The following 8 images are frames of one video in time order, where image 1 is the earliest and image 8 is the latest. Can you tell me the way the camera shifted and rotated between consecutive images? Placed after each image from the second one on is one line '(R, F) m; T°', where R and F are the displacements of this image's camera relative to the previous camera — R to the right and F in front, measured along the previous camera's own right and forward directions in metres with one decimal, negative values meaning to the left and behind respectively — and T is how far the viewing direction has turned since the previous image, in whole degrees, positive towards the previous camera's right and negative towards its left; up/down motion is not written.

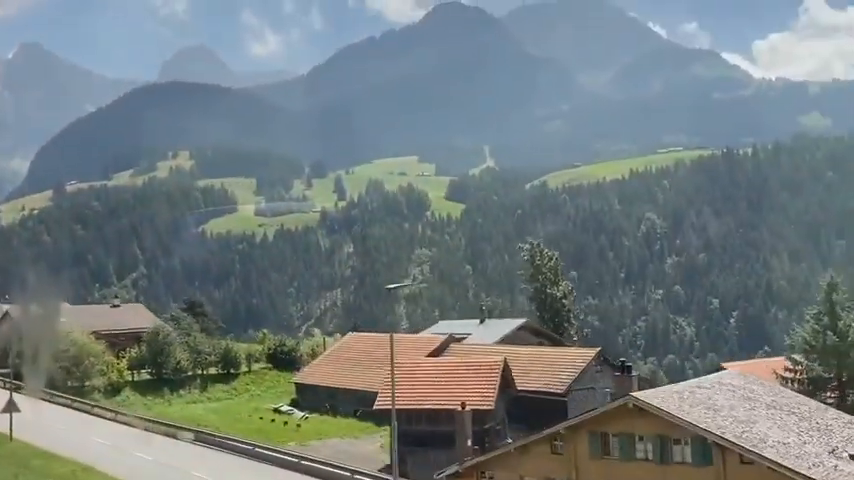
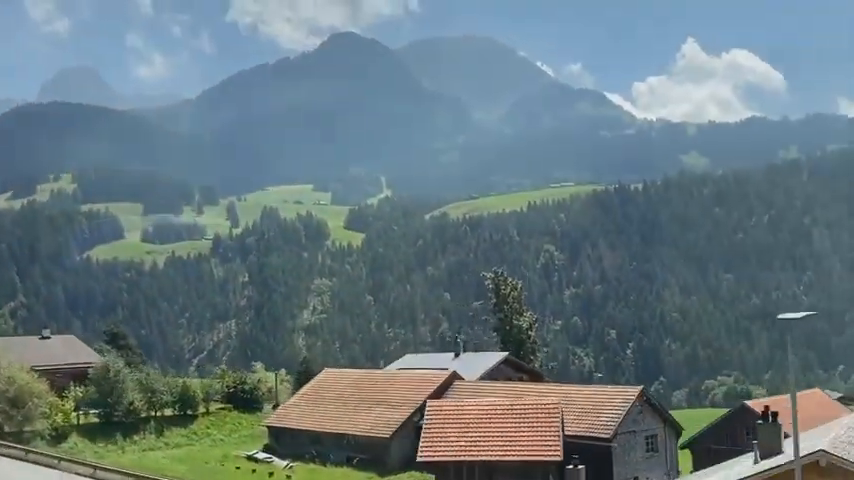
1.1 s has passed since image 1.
(-17.3, +15.0) m; +7°
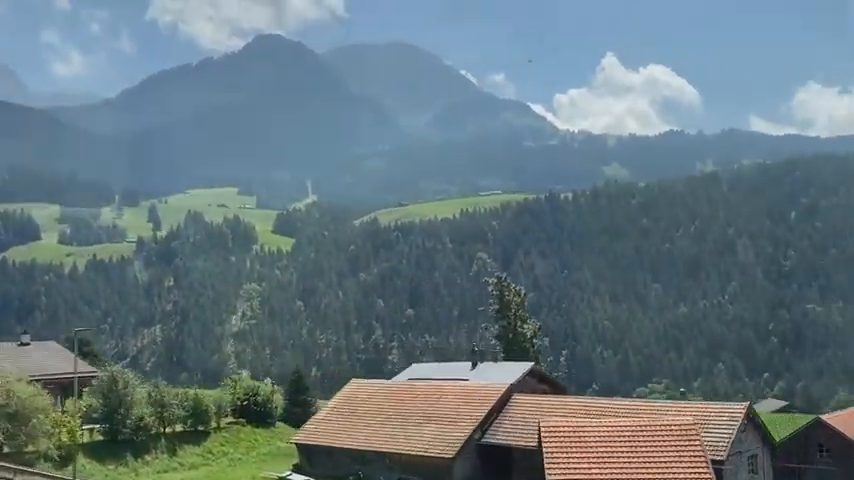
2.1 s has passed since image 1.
(-19.5, +12.6) m; +5°
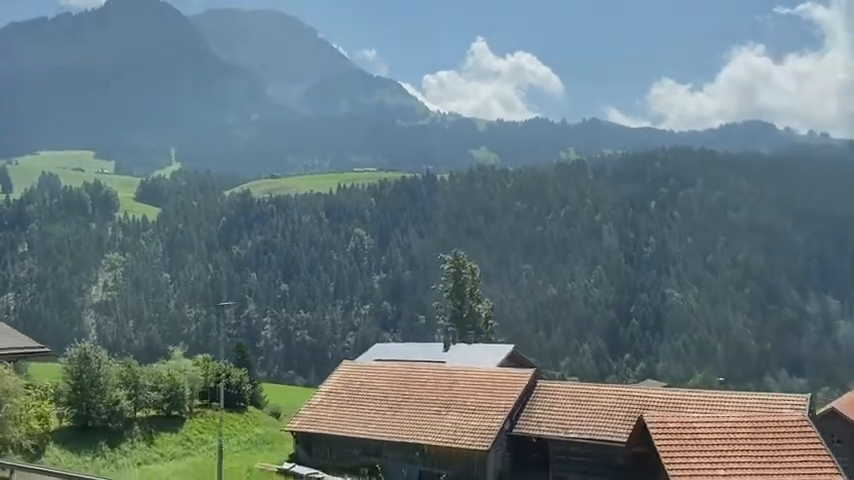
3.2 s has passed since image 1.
(-21.5, +11.5) m; +9°
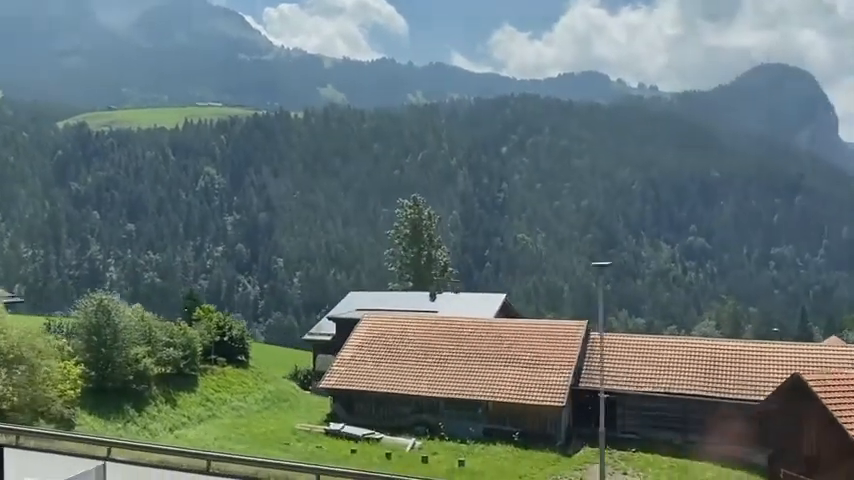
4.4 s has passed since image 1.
(-27.2, +10.5) m; +11°
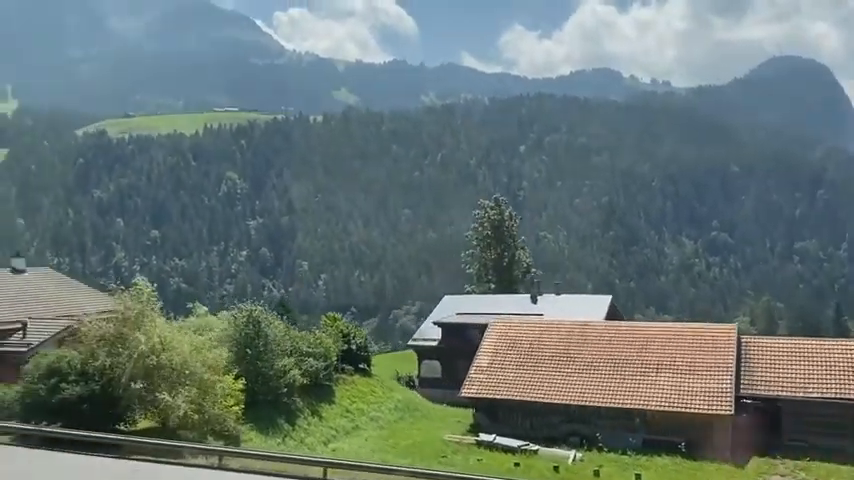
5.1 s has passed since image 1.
(-16.4, +3.0) m; -1°
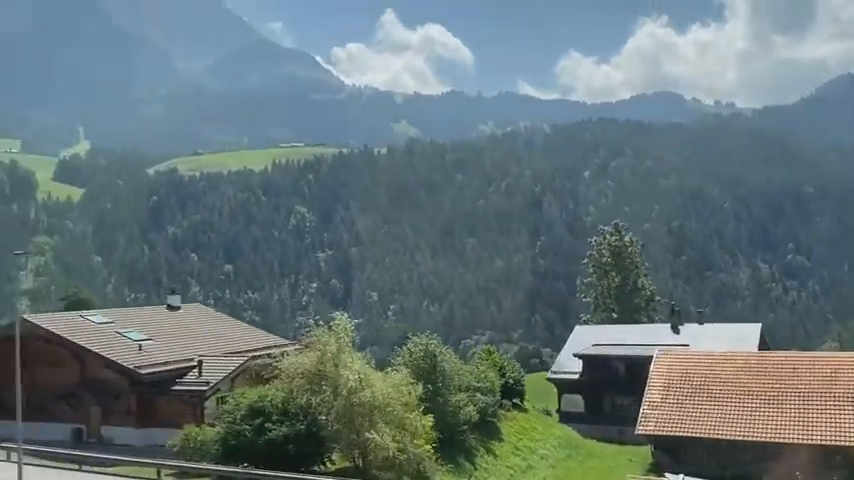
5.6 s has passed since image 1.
(-13.3, +3.1) m; -4°
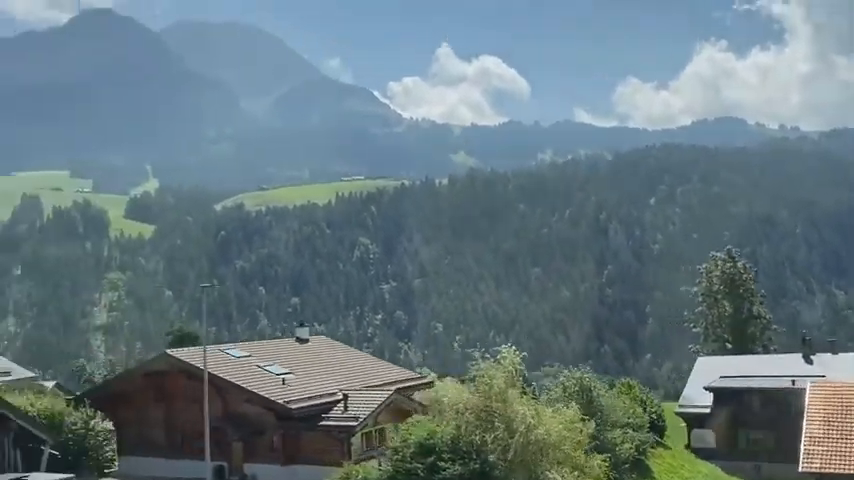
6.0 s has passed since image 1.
(-9.9, +3.0) m; -4°
